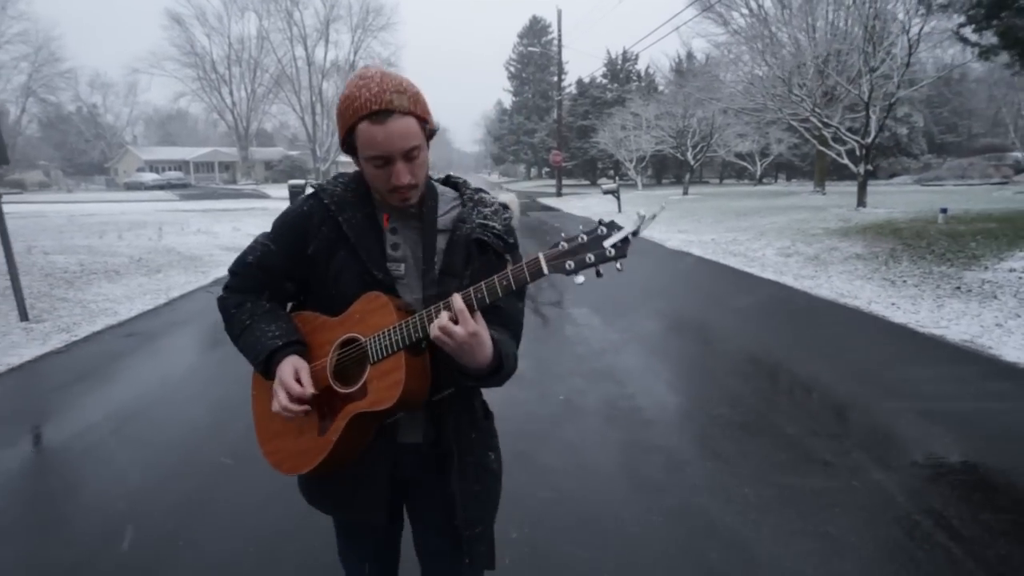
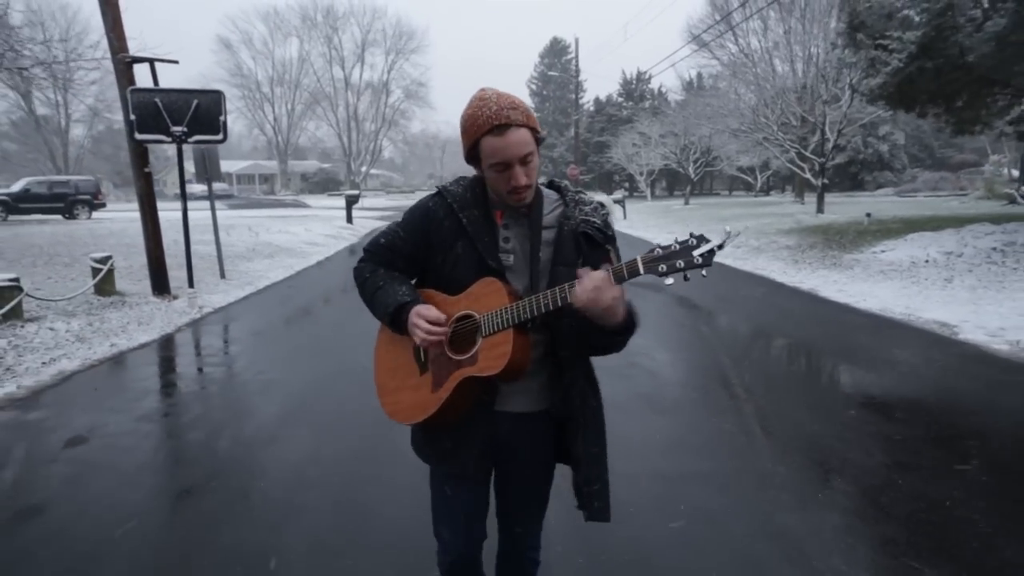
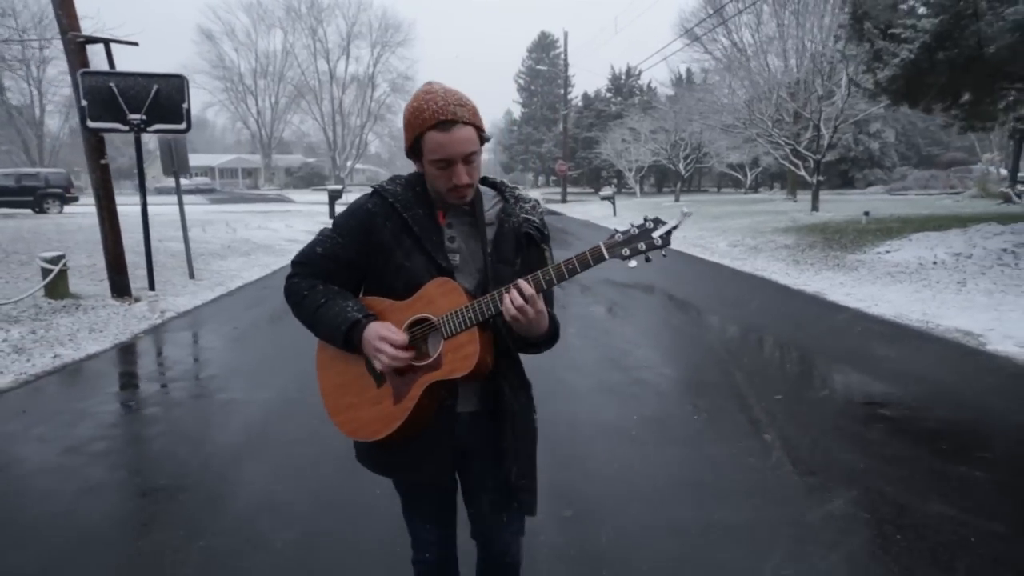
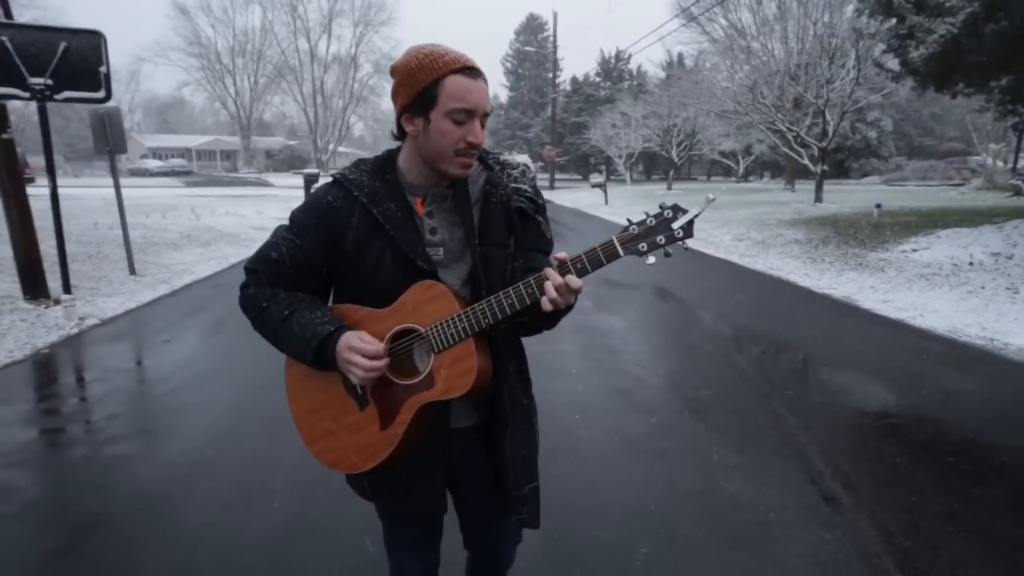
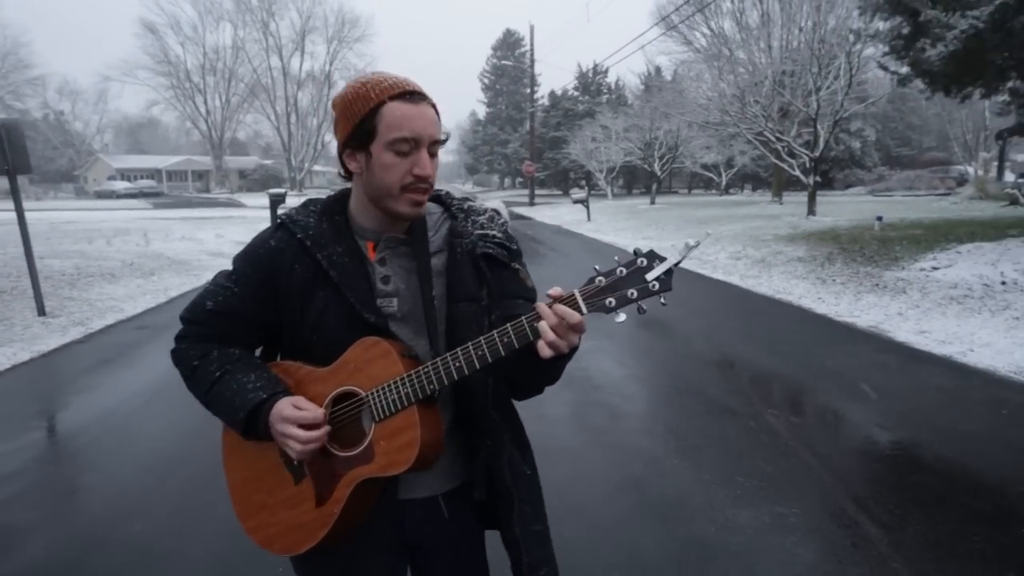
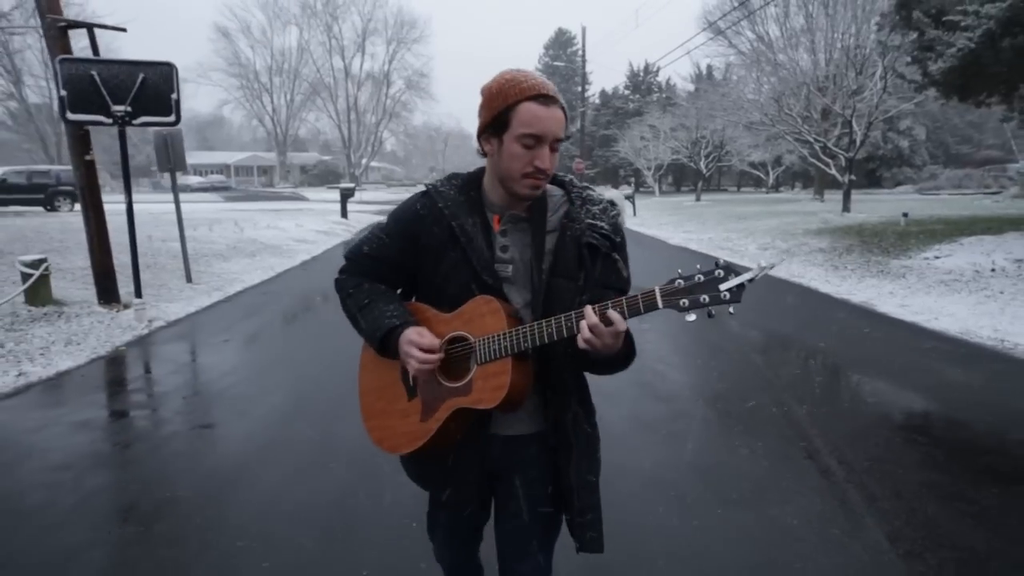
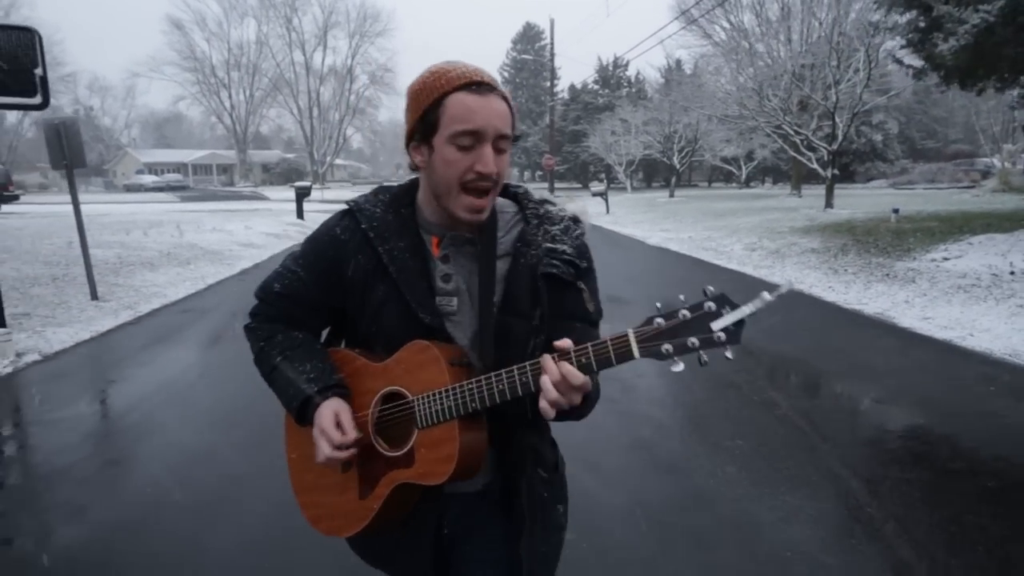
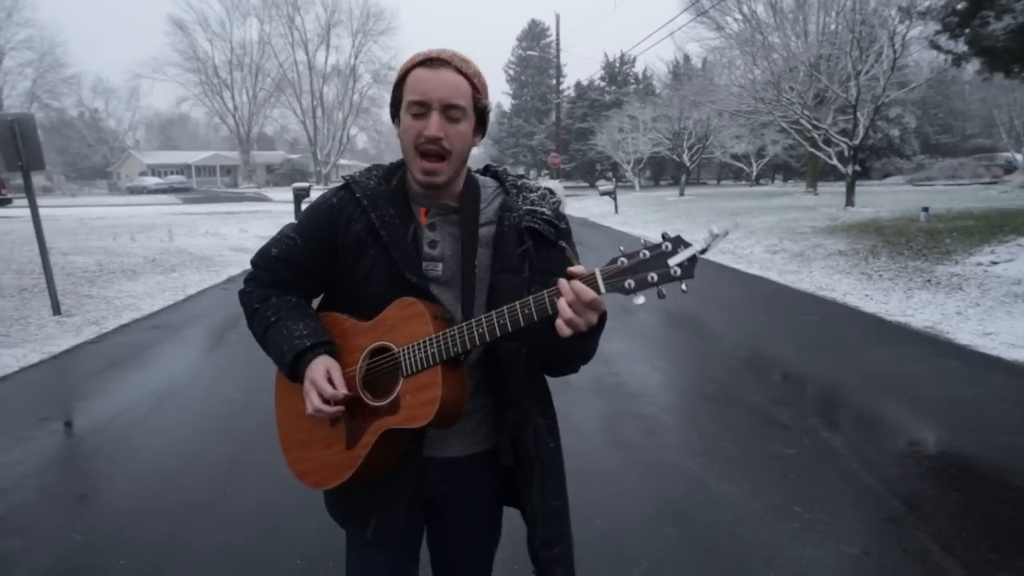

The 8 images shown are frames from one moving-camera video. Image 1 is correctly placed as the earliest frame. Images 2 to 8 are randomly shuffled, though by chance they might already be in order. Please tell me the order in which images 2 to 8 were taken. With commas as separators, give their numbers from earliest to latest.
8, 5, 7, 4, 6, 3, 2
